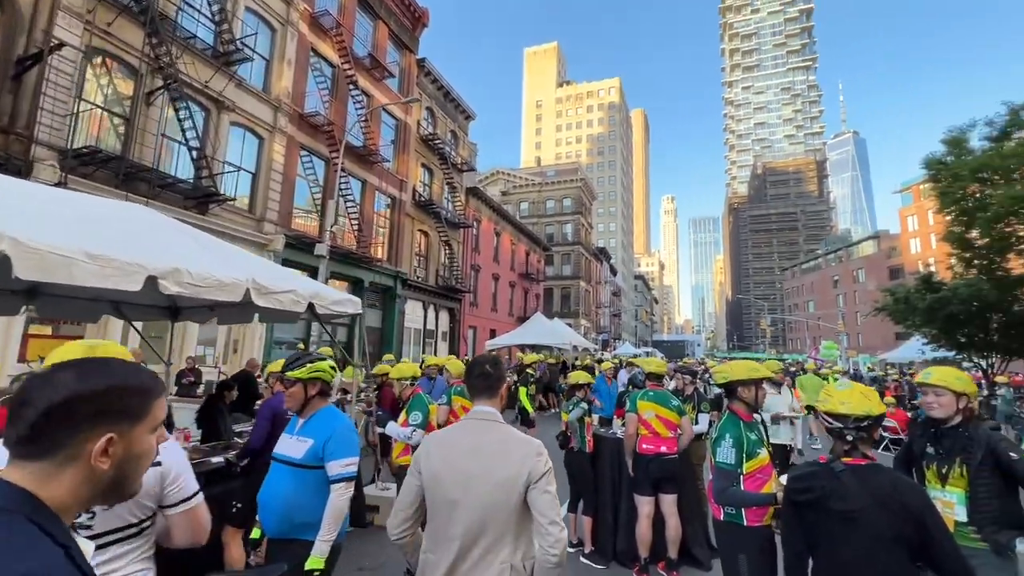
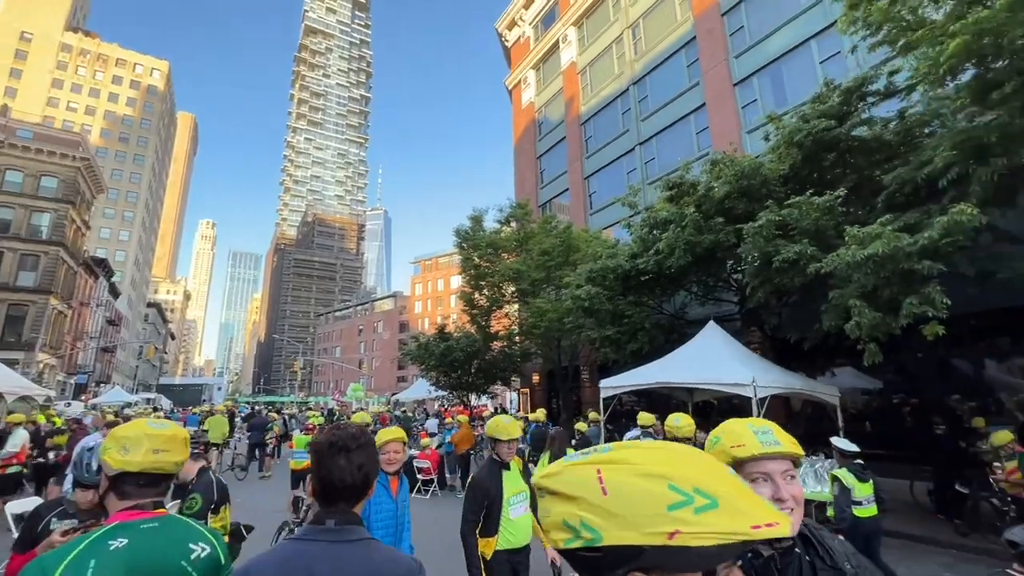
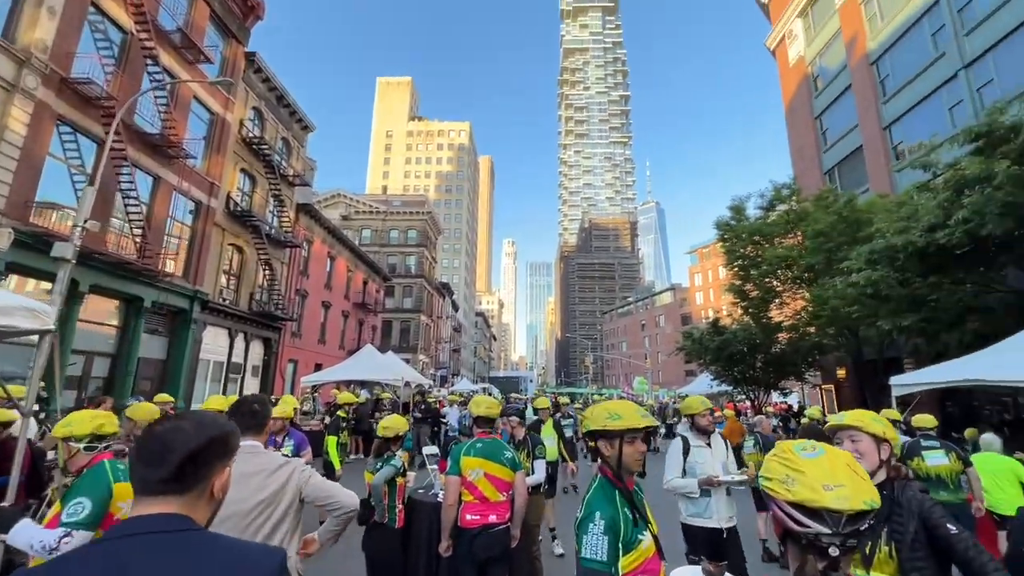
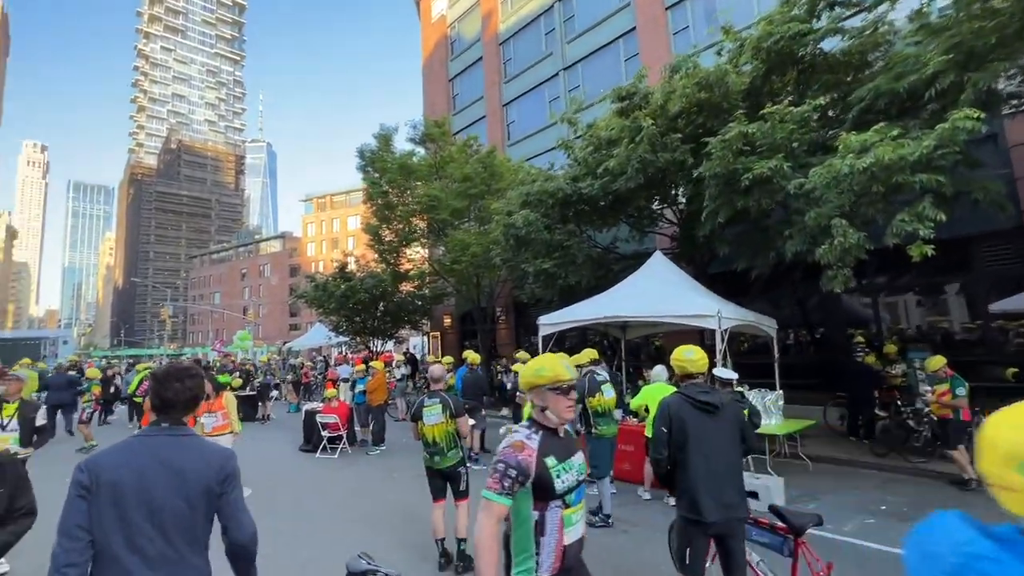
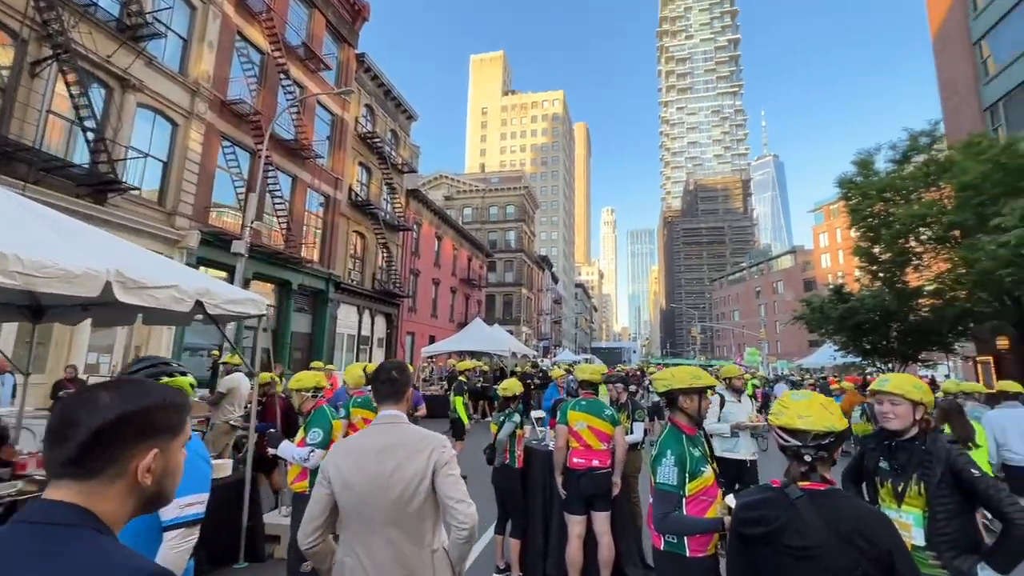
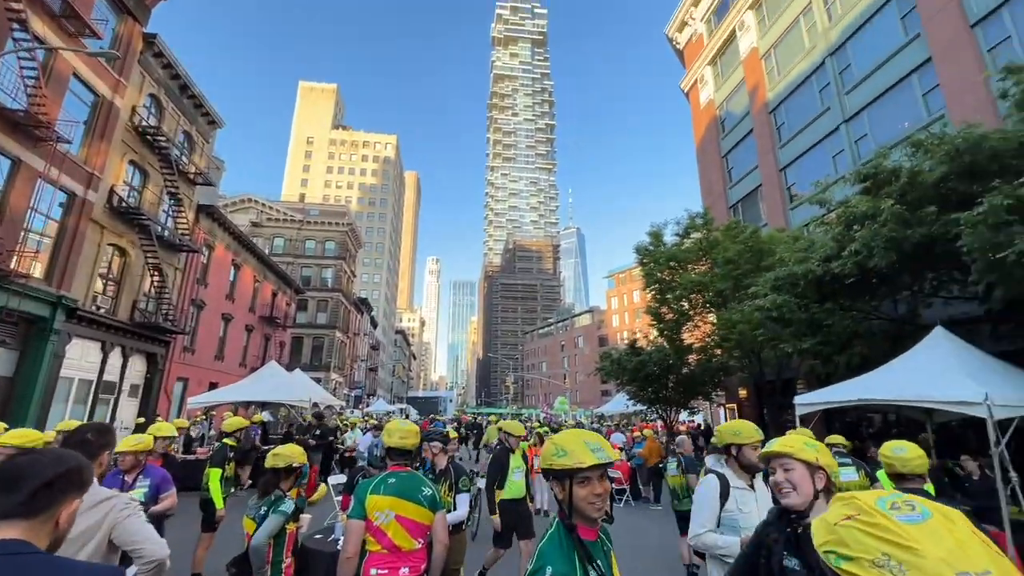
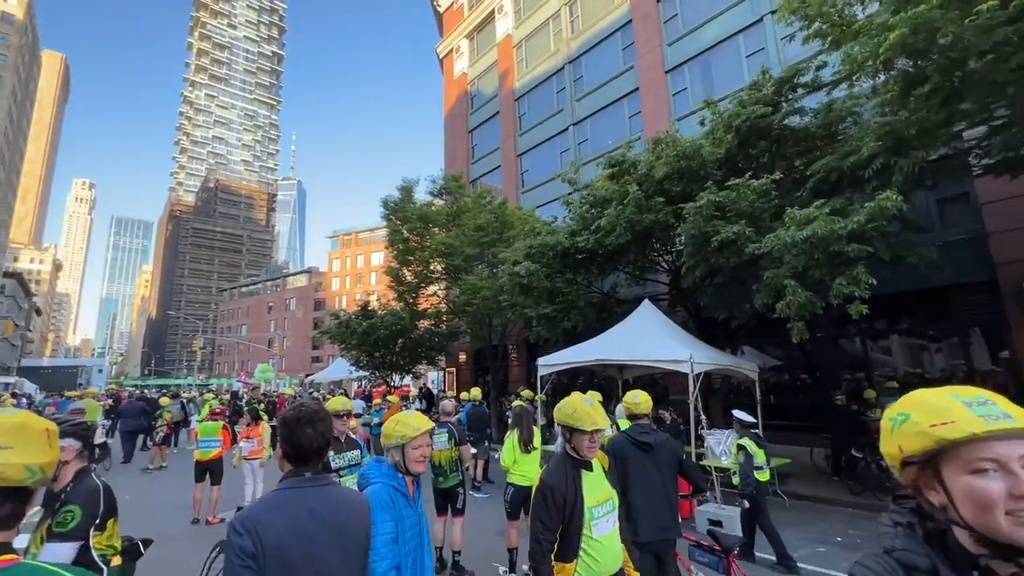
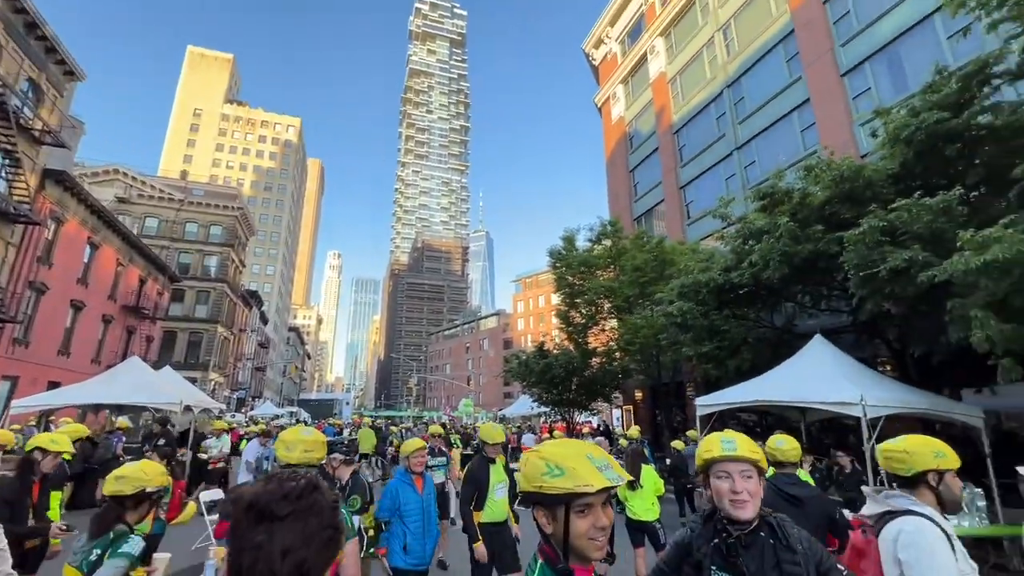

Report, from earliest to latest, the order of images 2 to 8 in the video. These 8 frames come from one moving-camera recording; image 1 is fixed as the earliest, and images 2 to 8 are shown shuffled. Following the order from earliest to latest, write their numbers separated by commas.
5, 3, 6, 8, 2, 7, 4
